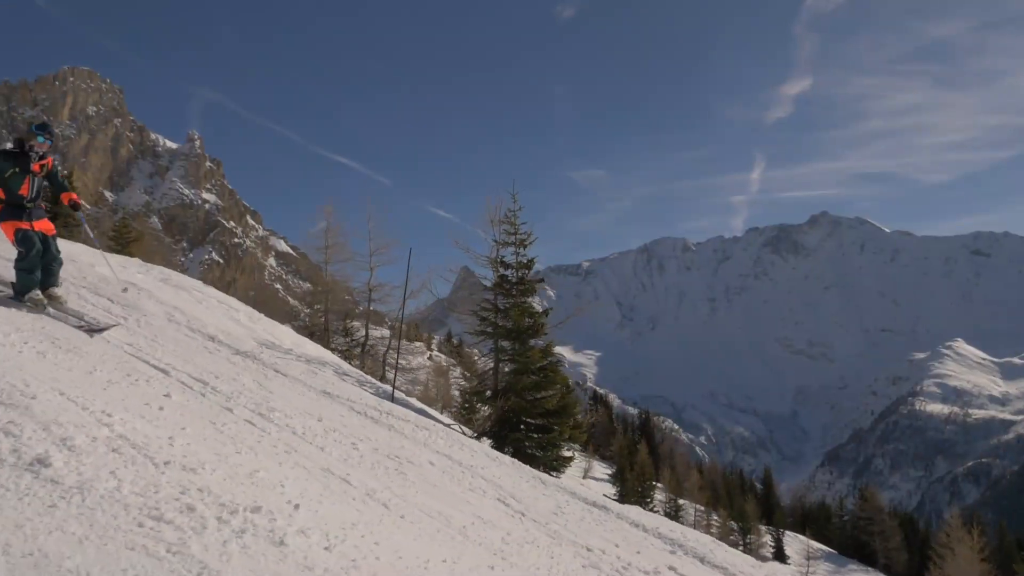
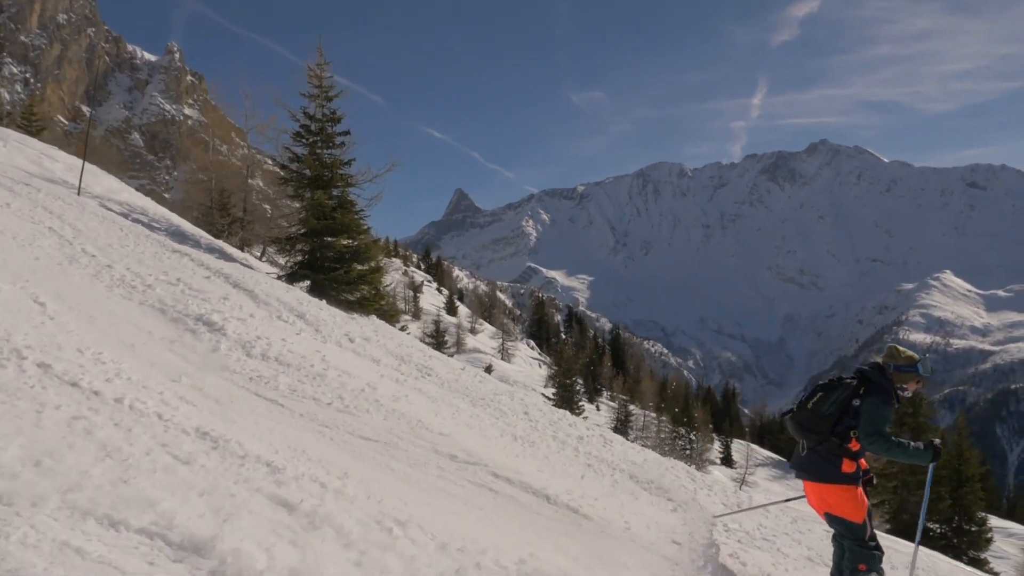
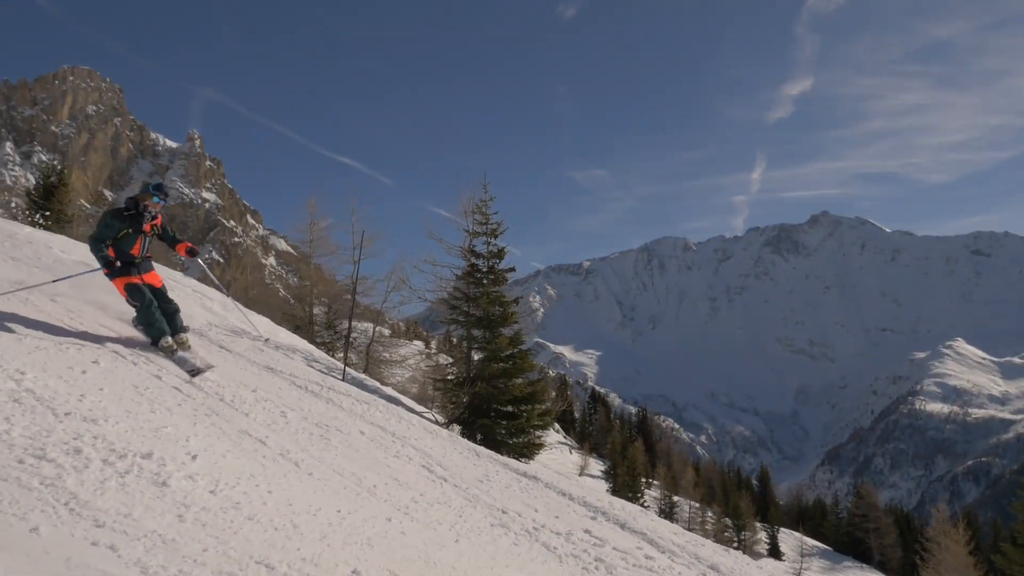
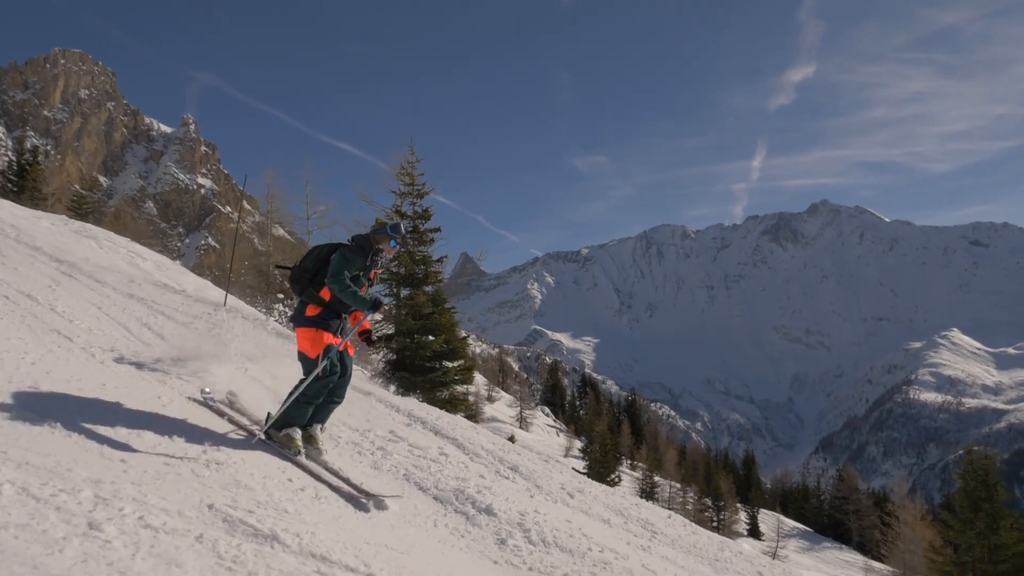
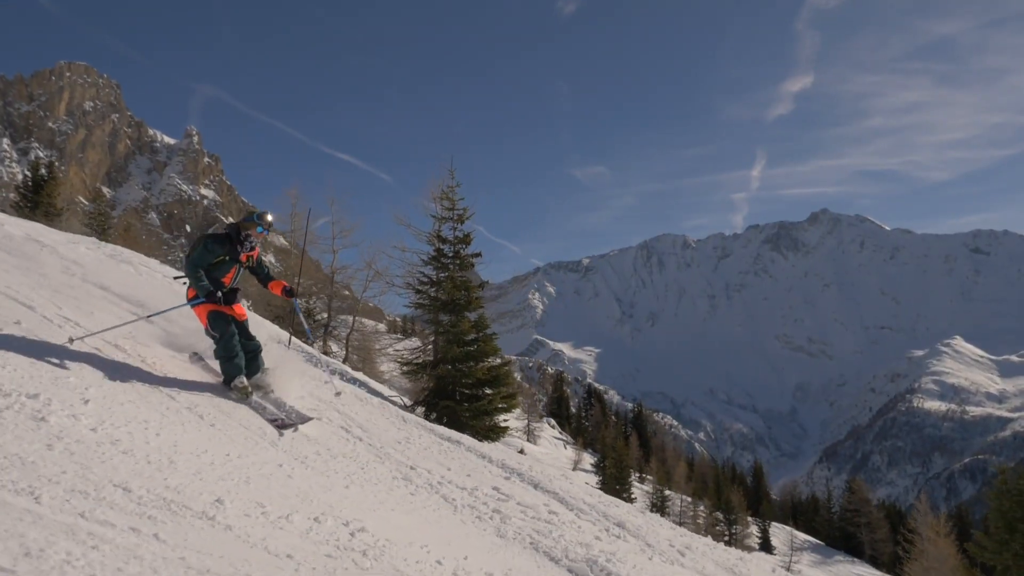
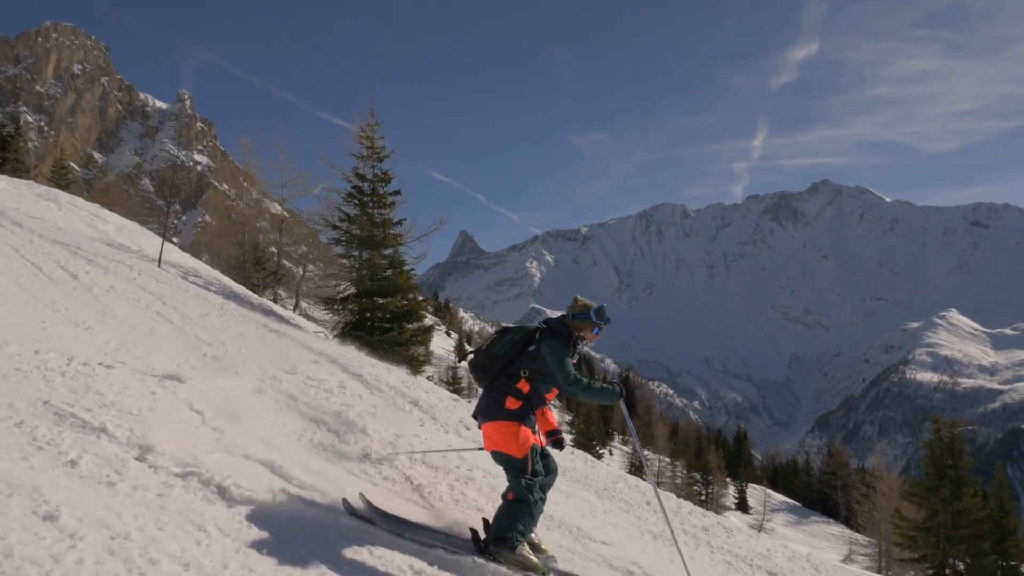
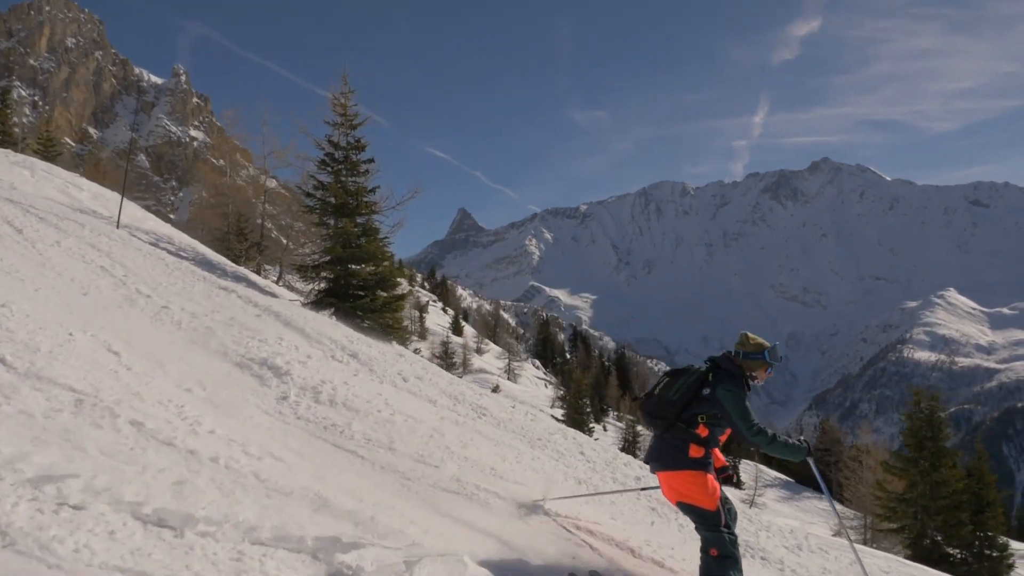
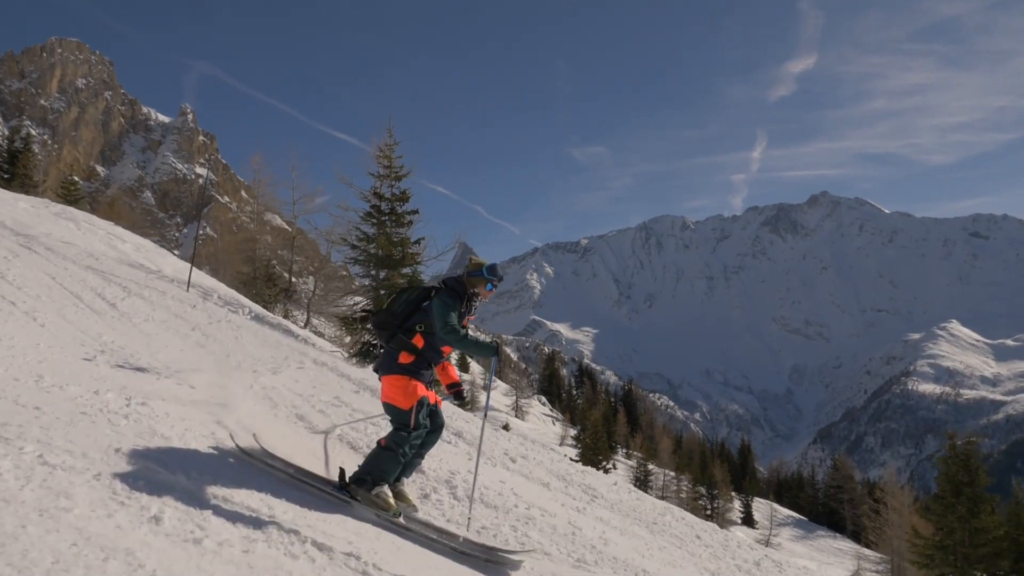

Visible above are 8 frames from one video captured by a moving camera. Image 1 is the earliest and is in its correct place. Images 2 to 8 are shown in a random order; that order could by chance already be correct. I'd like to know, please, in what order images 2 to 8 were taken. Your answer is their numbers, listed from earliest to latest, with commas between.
3, 5, 4, 8, 6, 7, 2
